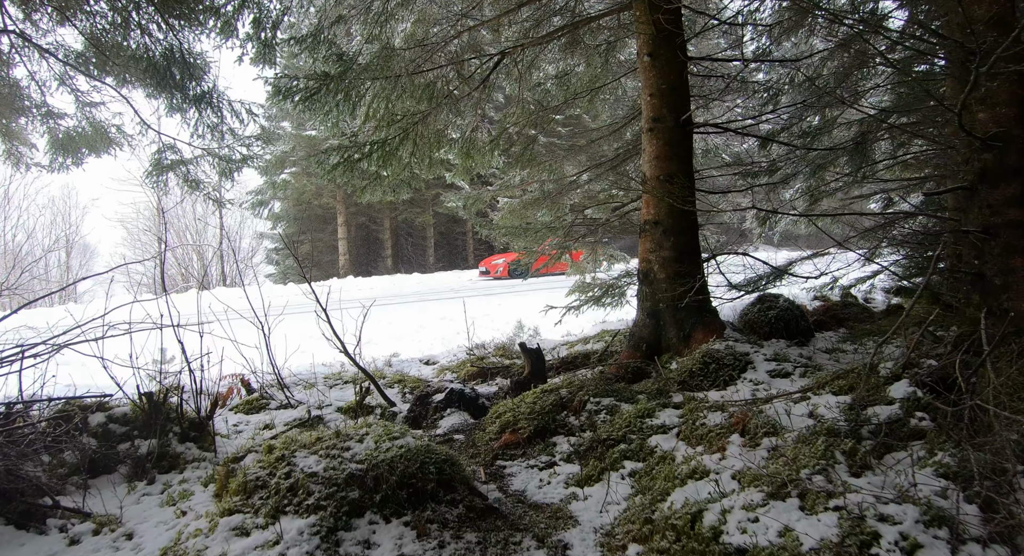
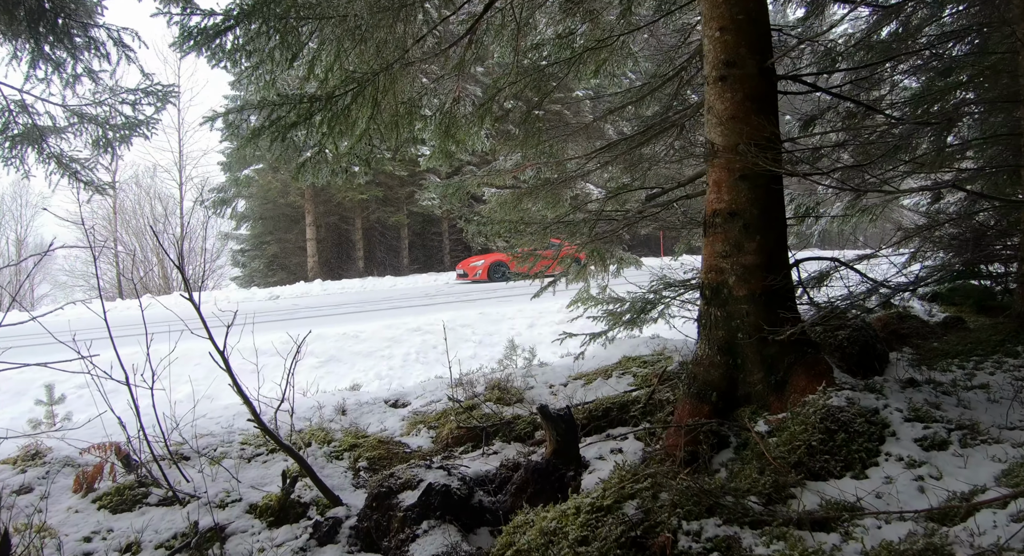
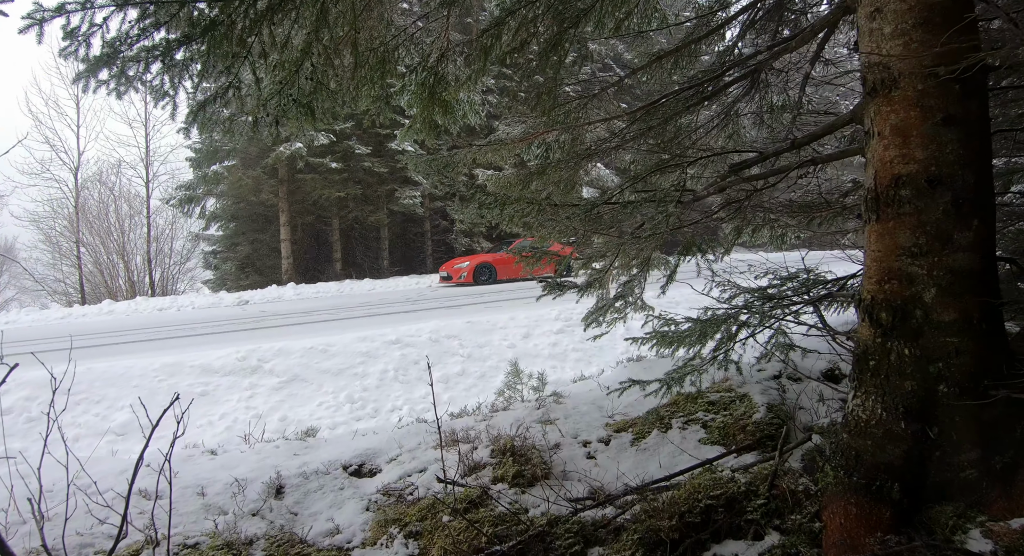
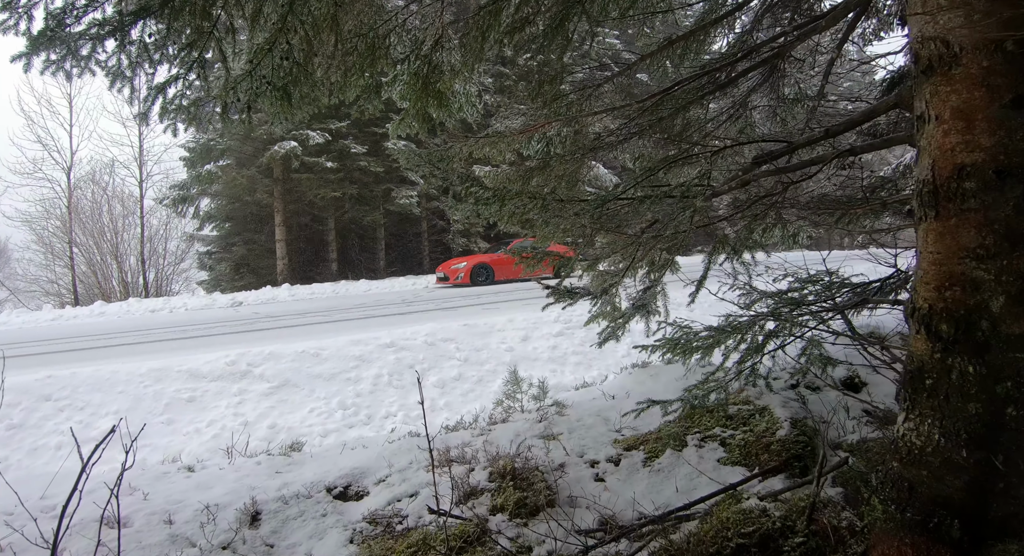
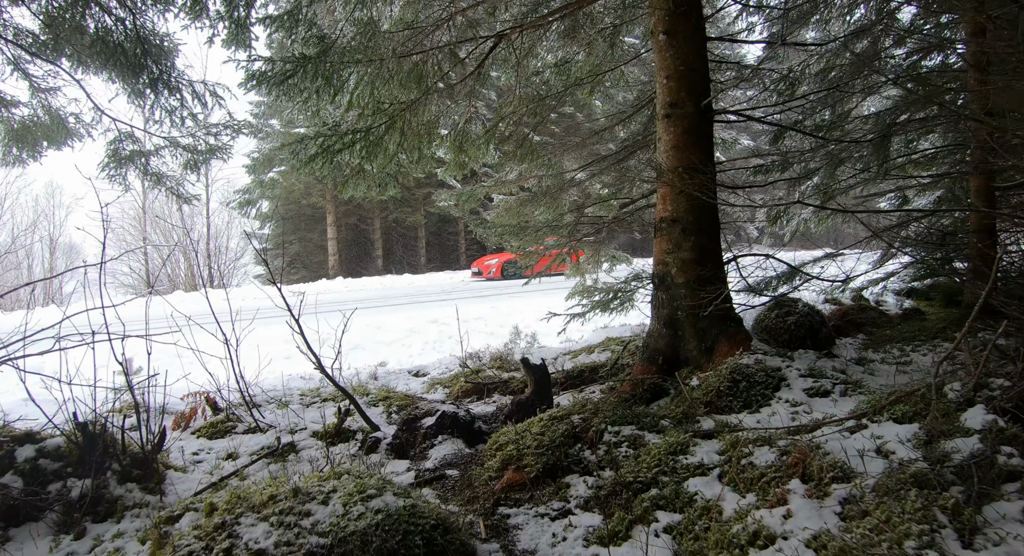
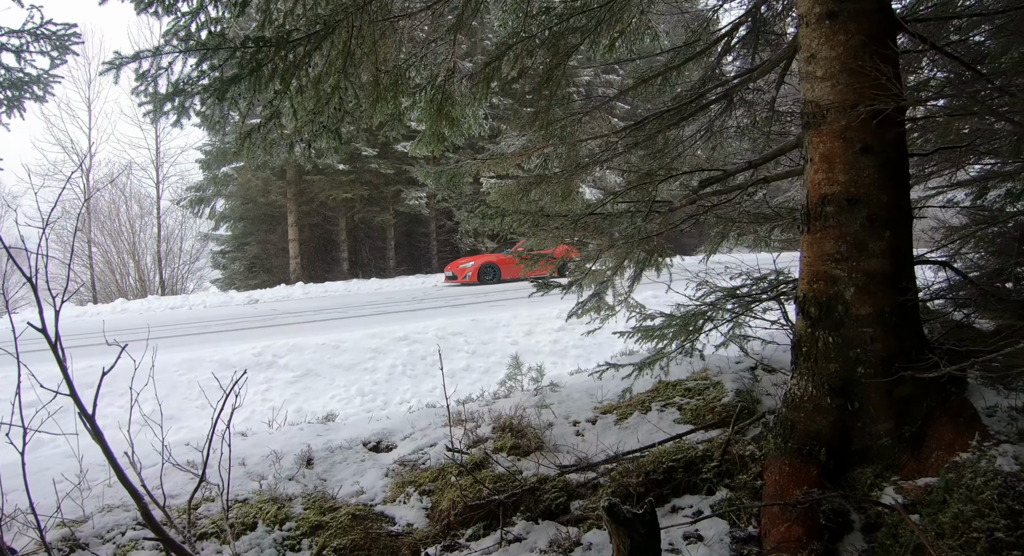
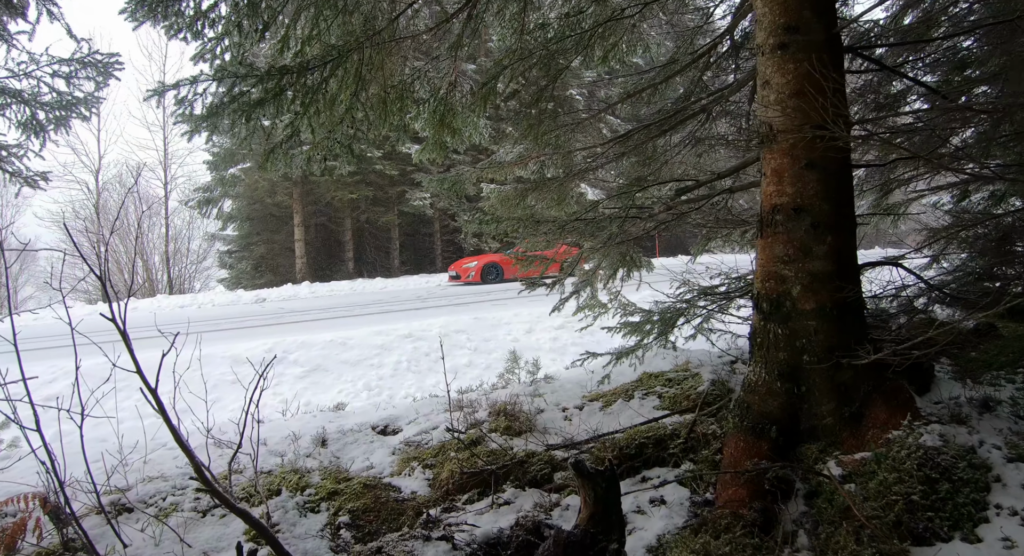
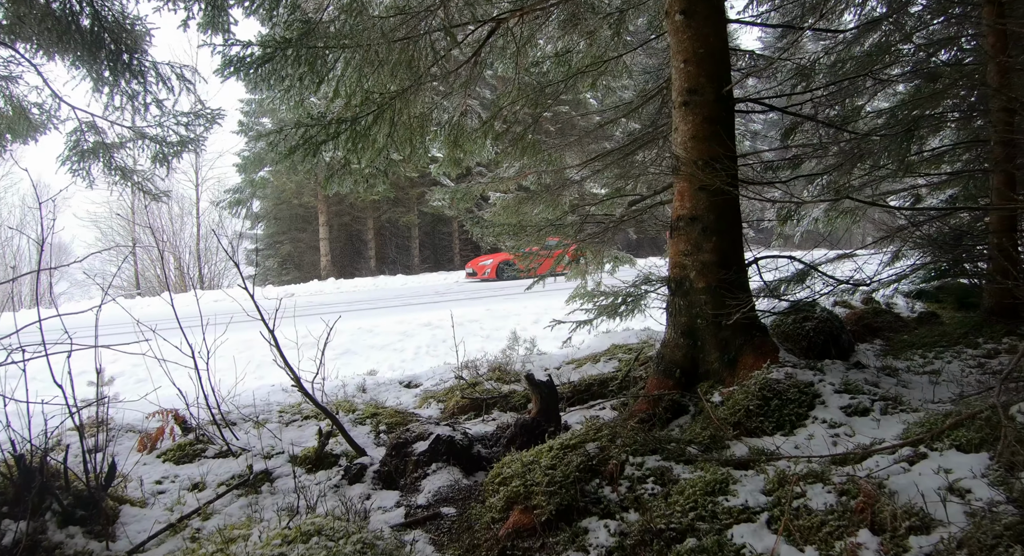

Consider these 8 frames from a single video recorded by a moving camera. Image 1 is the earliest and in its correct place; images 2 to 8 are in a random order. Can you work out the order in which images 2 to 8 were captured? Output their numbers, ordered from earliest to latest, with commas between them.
5, 8, 2, 7, 6, 3, 4
